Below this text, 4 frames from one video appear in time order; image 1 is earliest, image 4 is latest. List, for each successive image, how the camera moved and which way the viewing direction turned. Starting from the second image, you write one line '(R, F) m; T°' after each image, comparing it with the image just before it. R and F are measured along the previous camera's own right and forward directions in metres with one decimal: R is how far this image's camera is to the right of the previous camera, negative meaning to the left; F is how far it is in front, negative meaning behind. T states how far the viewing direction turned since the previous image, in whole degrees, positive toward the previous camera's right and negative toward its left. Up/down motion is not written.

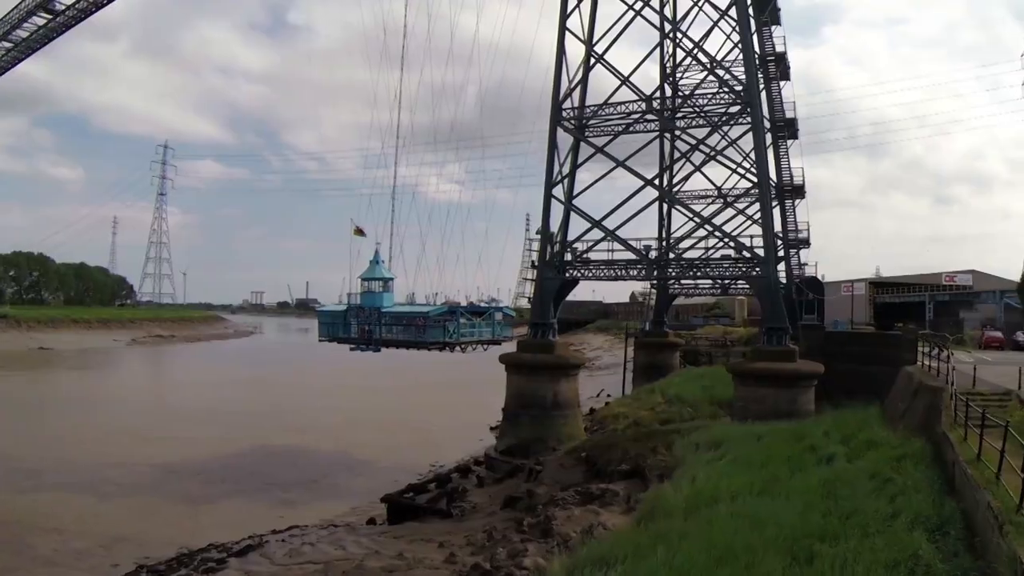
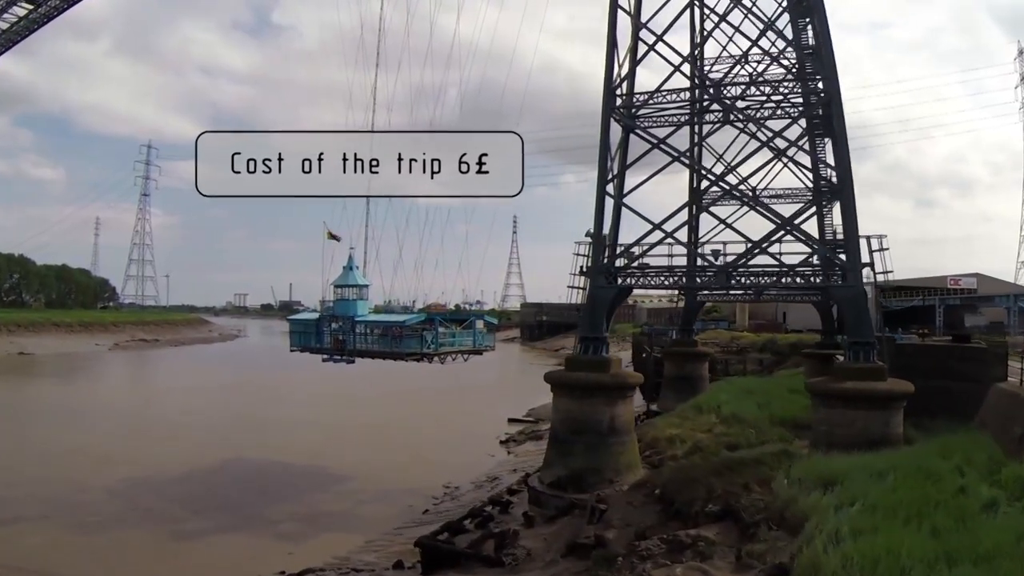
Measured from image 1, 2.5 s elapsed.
(-0.9, +1.6) m; +1°
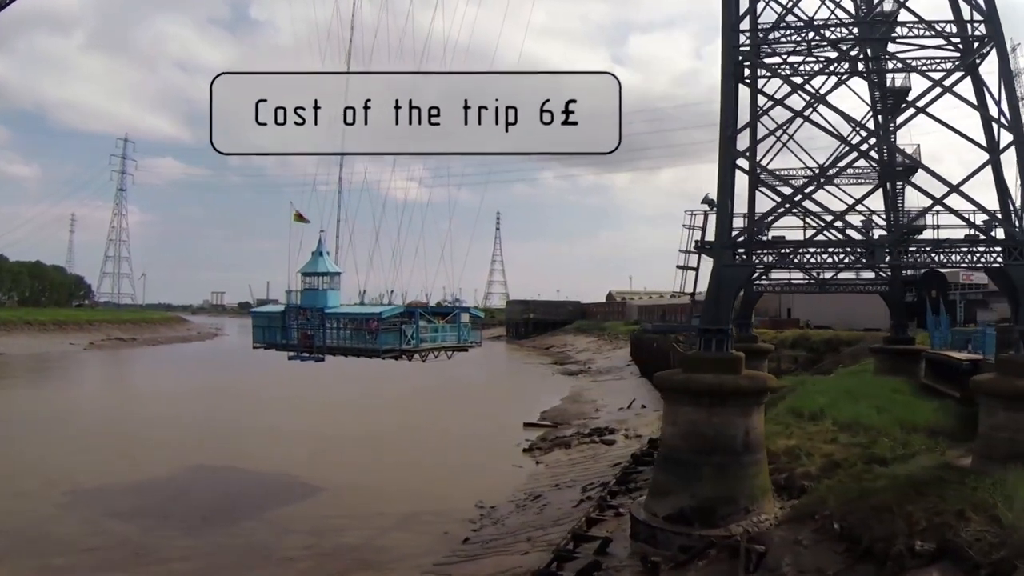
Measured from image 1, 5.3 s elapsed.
(-1.4, +2.5) m; +1°
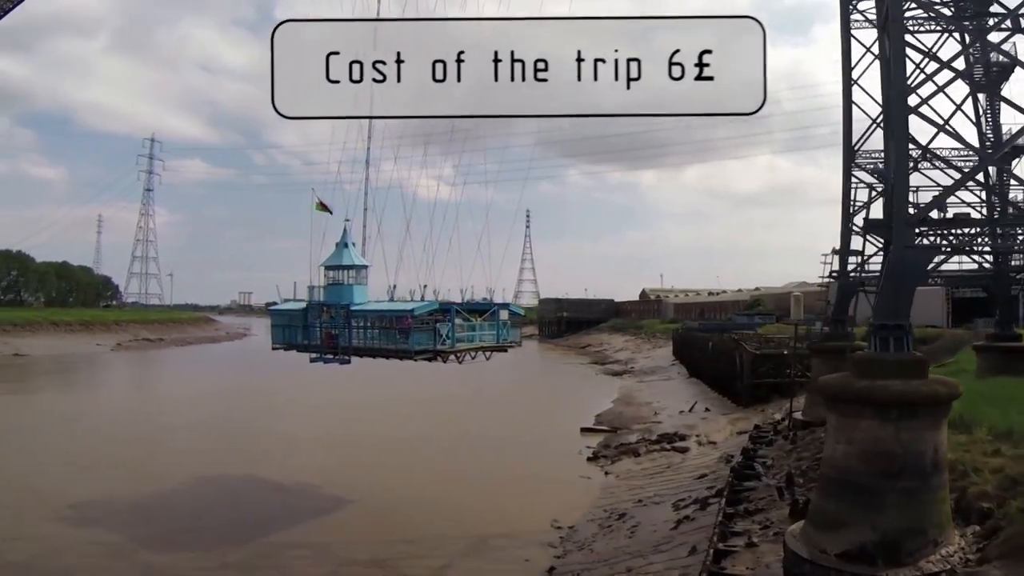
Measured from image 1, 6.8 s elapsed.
(-1.0, +1.5) m; -2°
